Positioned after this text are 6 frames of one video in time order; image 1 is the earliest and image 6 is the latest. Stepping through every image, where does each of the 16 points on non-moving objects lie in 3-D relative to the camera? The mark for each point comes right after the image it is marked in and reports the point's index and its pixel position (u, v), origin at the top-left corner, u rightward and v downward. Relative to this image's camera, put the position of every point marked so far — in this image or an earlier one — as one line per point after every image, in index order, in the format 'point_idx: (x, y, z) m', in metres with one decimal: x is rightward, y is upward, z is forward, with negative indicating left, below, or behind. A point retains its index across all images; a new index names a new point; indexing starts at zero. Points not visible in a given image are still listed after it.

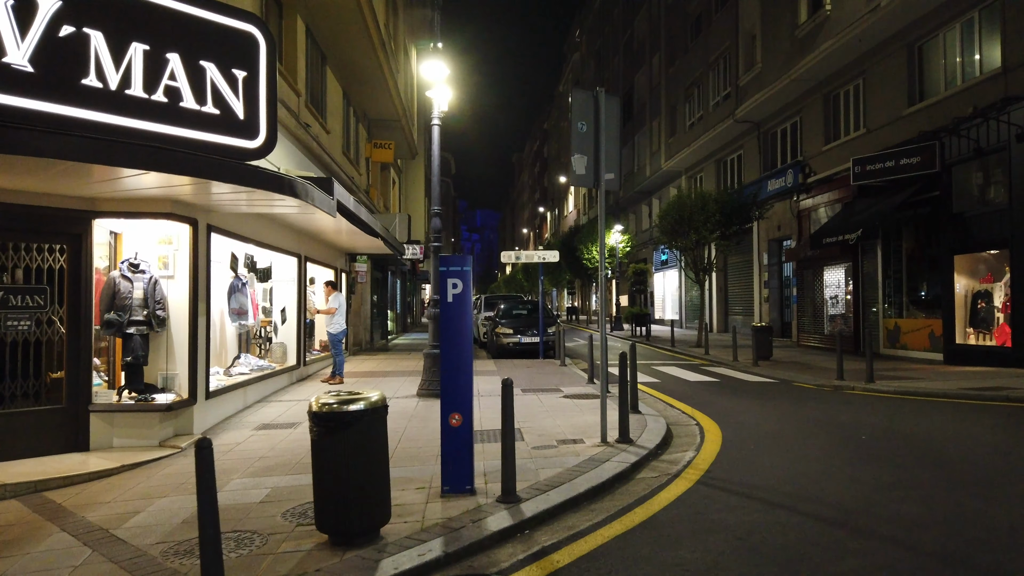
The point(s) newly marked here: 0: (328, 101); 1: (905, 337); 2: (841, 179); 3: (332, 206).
0: (-3.7, +3.7, +14.8) m
1: (+8.6, -1.1, +16.2) m
2: (+8.3, +2.7, +18.6) m
3: (-1.9, +0.9, +7.9) m
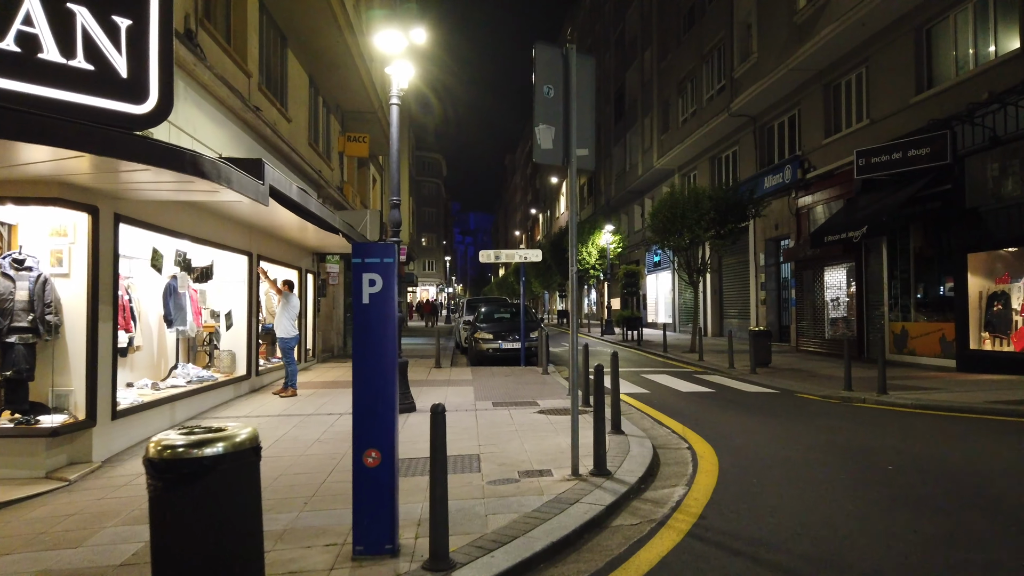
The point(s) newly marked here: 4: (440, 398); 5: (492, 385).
0: (-4.1, +3.7, +13.6) m
1: (+8.2, -1.1, +15.2) m
2: (+7.8, +2.7, +17.5) m
3: (-2.3, +0.9, +6.7) m
4: (-1.0, -1.5, +10.0) m
5: (-0.3, -1.6, +12.2) m
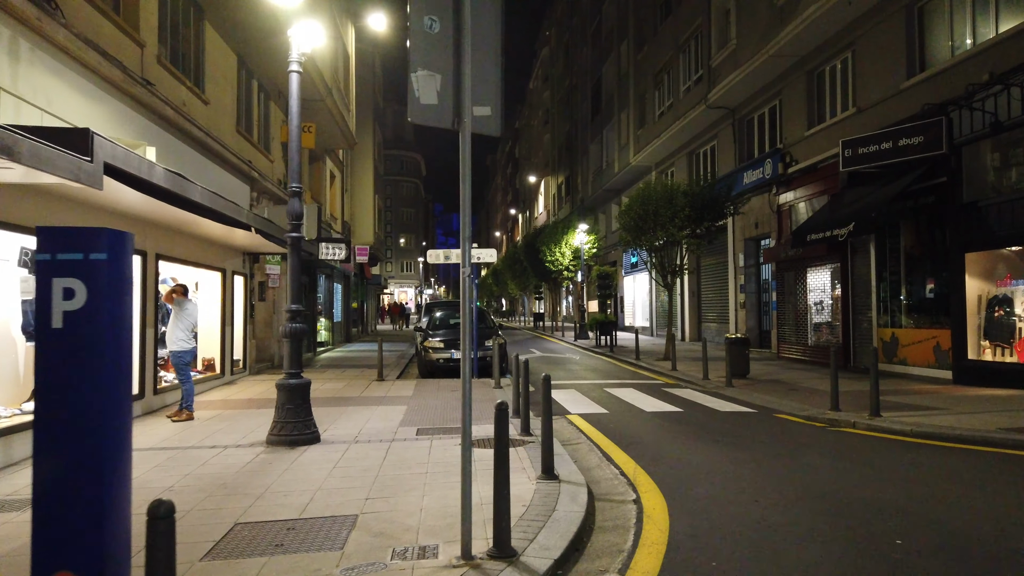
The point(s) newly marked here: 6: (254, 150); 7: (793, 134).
0: (-4.9, +3.6, +12.0) m
1: (+7.3, -1.2, +13.8) m
2: (+6.9, +2.6, +16.1) m
3: (-3.0, +0.8, +5.2) m
4: (-1.8, -1.6, +8.5) m
5: (-1.2, -1.6, +10.7) m
6: (-5.2, +2.8, +14.7) m
7: (+6.8, +3.8, +18.0) m
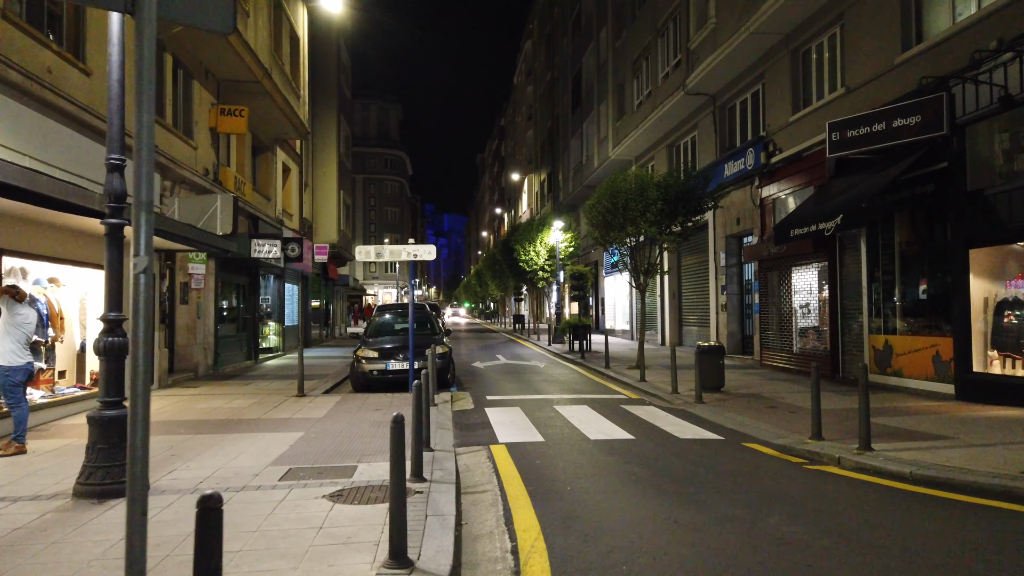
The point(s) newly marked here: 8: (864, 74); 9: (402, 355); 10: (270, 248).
0: (-5.9, +3.6, +10.3) m
1: (+6.4, -1.2, +12.2) m
2: (+5.9, +2.6, +14.5) m
3: (-3.9, +0.8, +3.5) m
4: (-2.7, -1.6, +6.8) m
5: (-2.1, -1.7, +9.0) m
6: (-6.1, +2.7, +13.0) m
7: (+5.9, +3.7, +16.4) m
8: (+6.2, +3.8, +13.1) m
9: (-1.8, -1.1, +12.3) m
10: (-5.2, +0.9, +15.9) m
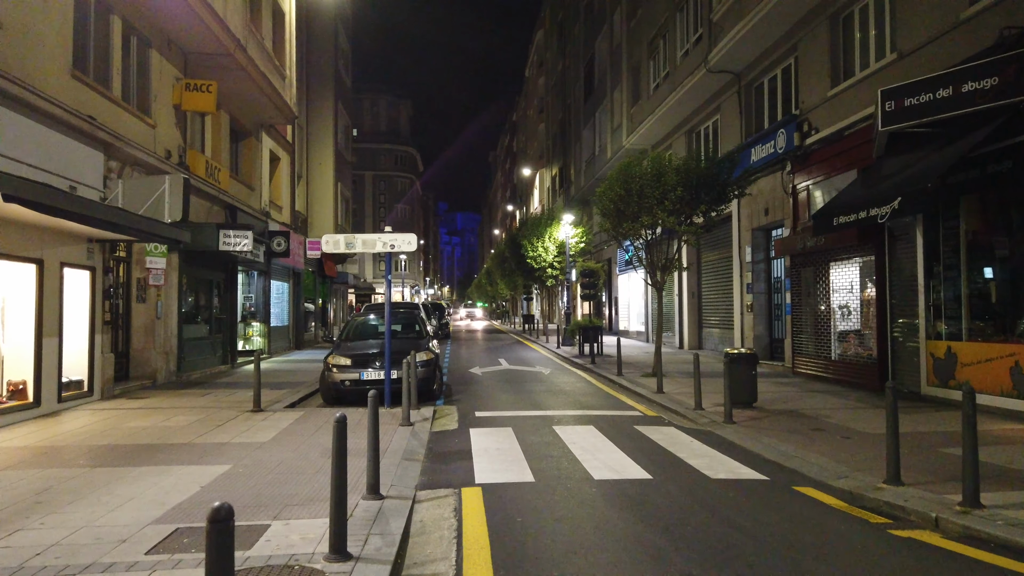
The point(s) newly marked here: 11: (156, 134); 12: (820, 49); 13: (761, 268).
0: (-6.0, +3.7, +8.7) m
1: (+6.3, -1.2, +10.3) m
2: (+5.9, +2.6, +12.6) m
3: (-4.1, +0.8, +1.8) m
4: (-2.9, -1.5, +5.1) m
5: (-2.2, -1.6, +7.2) m
6: (-6.2, +2.8, +11.4) m
7: (+5.9, +3.8, +14.5) m
8: (+6.2, +3.8, +11.2) m
9: (-1.9, -1.1, +10.6) m
10: (-5.2, +0.9, +14.3) m
11: (-6.3, +2.7, +13.0) m
12: (+5.9, +4.6, +14.2) m
13: (+5.8, +0.5, +17.3) m
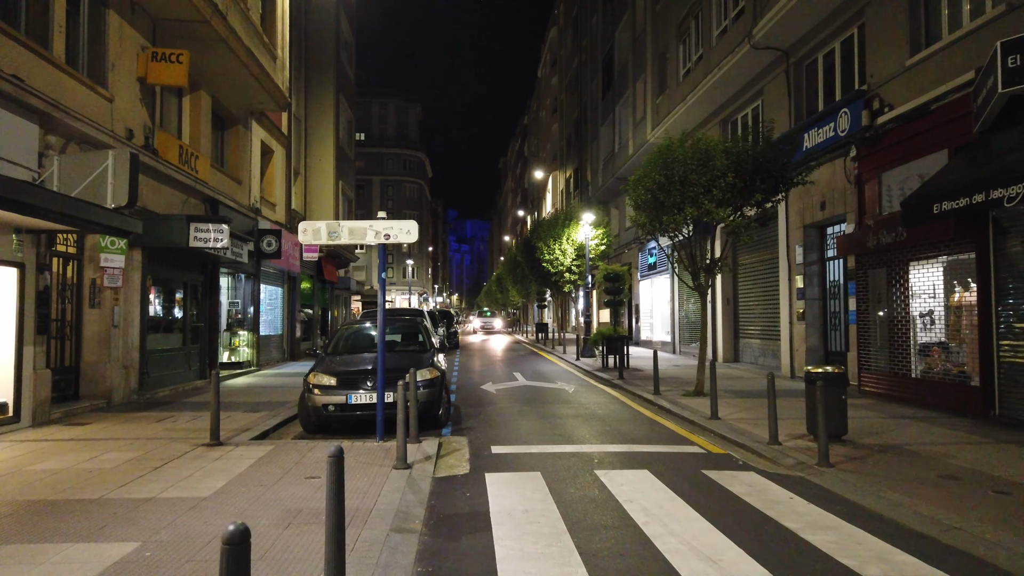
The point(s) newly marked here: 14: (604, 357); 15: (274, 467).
0: (-5.7, +3.7, +6.7) m
1: (+6.6, -1.2, +8.1) m
2: (+6.2, +2.6, +10.5) m
3: (-3.9, +0.9, -0.3) m
4: (-2.6, -1.5, +3.0) m
5: (-2.0, -1.6, +5.2) m
6: (-5.9, +2.8, +9.4) m
7: (+6.2, +3.7, +12.4) m
8: (+6.5, +3.8, +9.1) m
9: (-1.6, -1.1, +8.5) m
10: (-4.9, +0.9, +12.3) m
11: (-5.9, +2.7, +11.0) m
12: (+6.3, +4.5, +12.1) m
13: (+6.2, +0.4, +15.2) m
14: (+2.3, -1.7, +18.7) m
15: (-2.2, -1.6, +6.7) m
